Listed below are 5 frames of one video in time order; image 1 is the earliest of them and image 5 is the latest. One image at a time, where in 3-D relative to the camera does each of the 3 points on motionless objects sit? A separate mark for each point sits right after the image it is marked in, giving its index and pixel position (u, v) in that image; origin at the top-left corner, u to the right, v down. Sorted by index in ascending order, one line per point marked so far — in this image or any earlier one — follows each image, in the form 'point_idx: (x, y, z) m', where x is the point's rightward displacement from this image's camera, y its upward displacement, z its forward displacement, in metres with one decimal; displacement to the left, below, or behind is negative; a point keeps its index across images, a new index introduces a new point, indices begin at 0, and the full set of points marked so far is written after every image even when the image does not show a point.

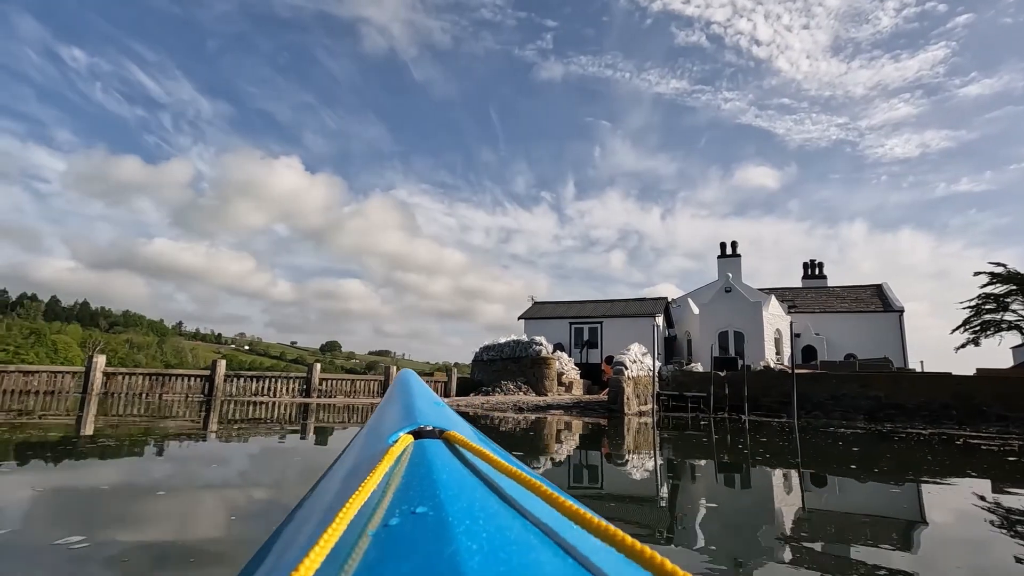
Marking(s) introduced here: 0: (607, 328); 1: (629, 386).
0: (+2.8, -1.2, +16.1) m
1: (+2.4, -2.0, +11.2) m
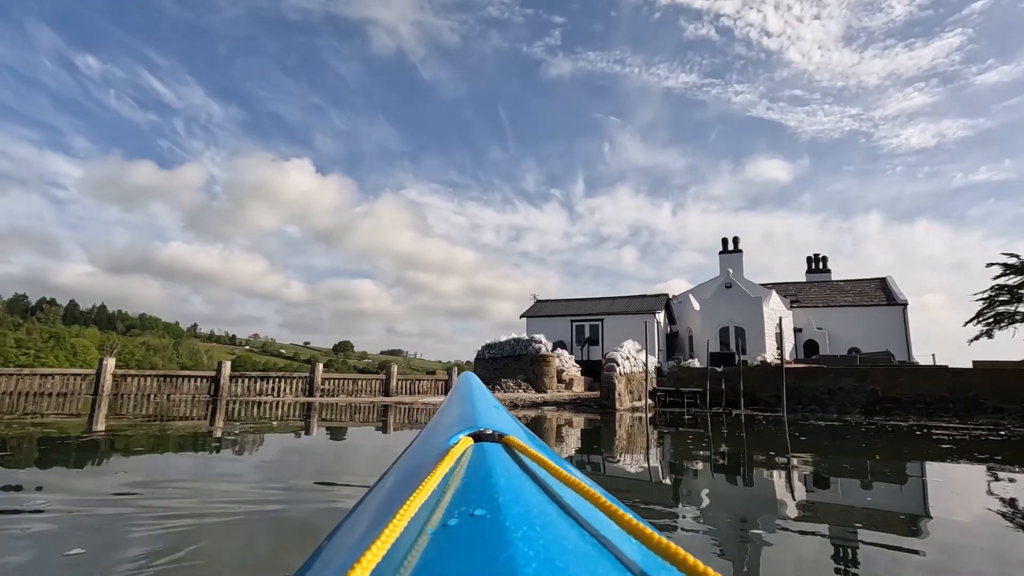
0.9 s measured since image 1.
0: (+2.9, -1.1, +16.2) m
1: (+2.4, -2.0, +11.3) m
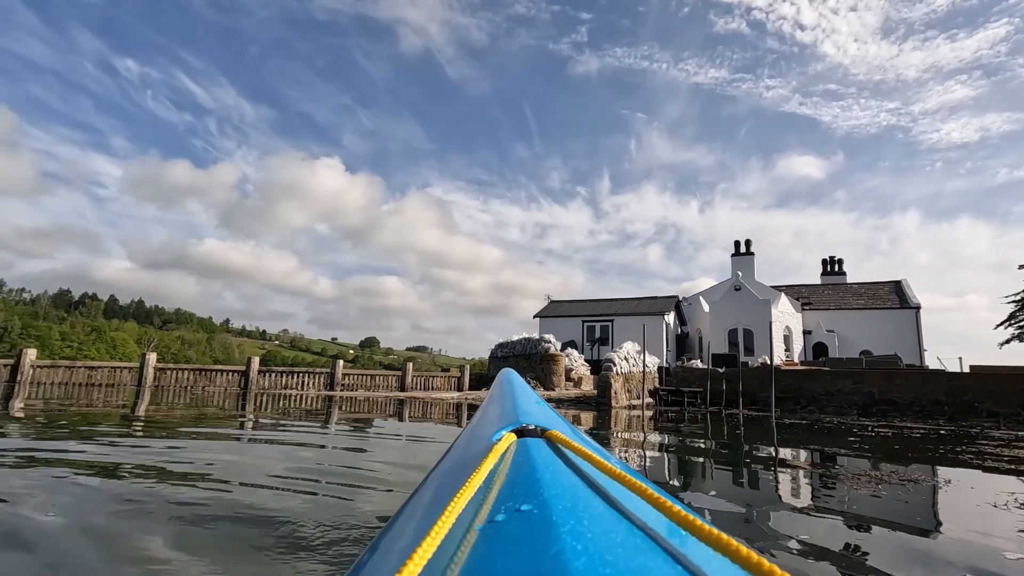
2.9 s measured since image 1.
0: (+3.3, -1.2, +16.7) m
1: (+2.6, -2.0, +11.8) m
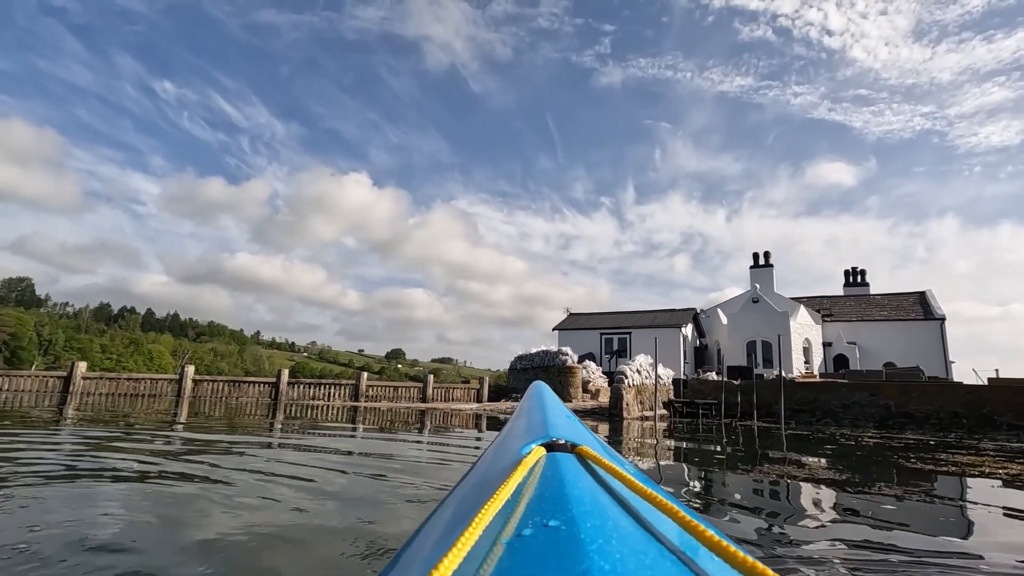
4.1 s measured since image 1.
0: (+3.9, -1.6, +16.8) m
1: (+3.0, -2.3, +12.0) m
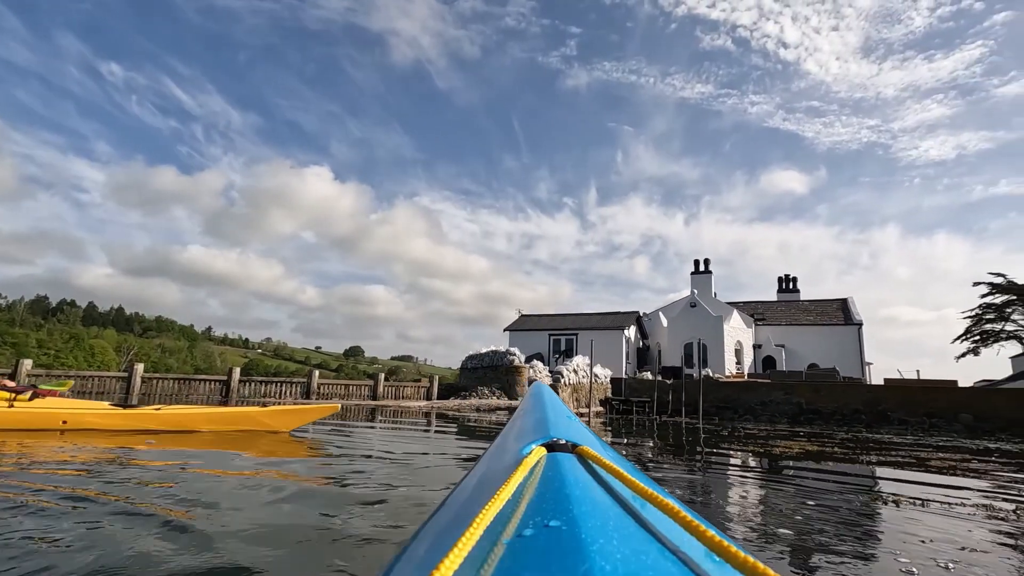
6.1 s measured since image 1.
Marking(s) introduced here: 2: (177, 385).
0: (+2.4, -1.7, +17.7) m
1: (+1.7, -2.5, +12.8) m
2: (-10.1, -2.9, +16.1) m
